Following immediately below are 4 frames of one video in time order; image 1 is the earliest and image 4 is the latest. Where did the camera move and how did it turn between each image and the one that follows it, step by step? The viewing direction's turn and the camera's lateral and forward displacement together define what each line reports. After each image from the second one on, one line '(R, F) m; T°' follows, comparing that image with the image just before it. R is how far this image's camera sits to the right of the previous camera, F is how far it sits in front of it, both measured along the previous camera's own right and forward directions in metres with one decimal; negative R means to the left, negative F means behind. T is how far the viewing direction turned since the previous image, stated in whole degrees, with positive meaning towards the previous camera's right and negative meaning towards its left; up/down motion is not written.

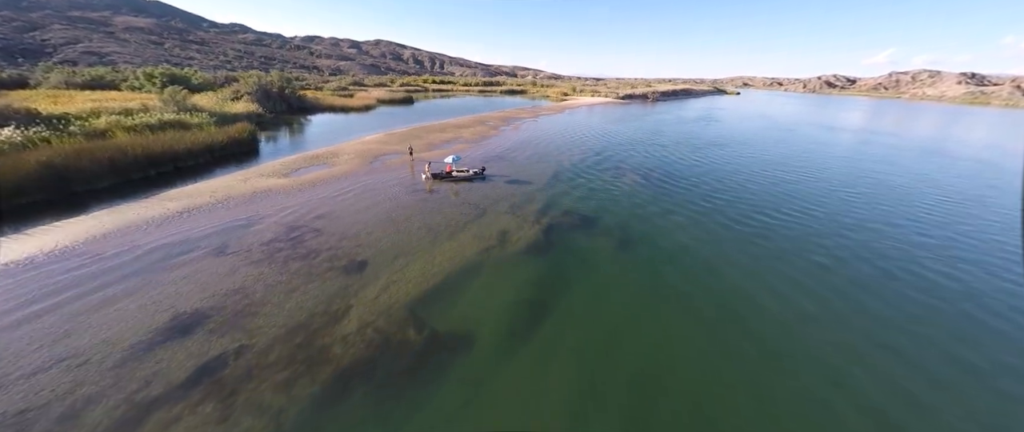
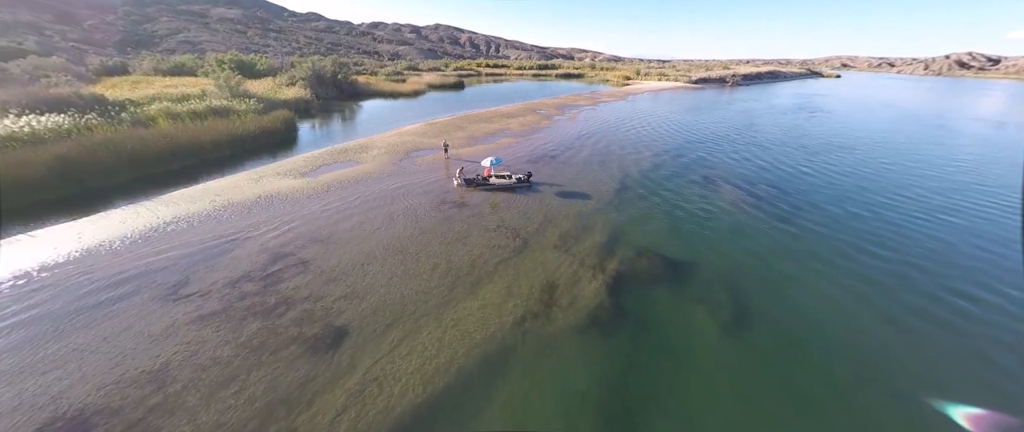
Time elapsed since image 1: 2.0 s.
(-0.4, +5.9) m; -8°
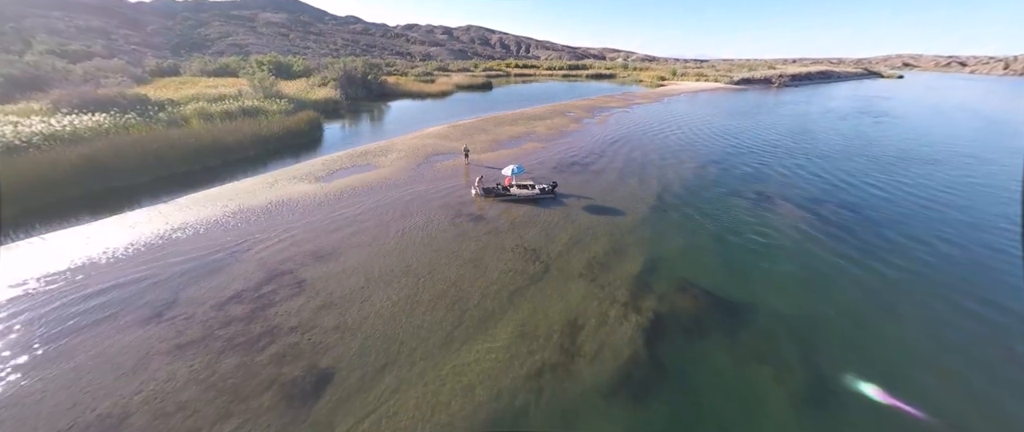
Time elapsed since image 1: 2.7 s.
(+0.1, +1.9) m; -4°
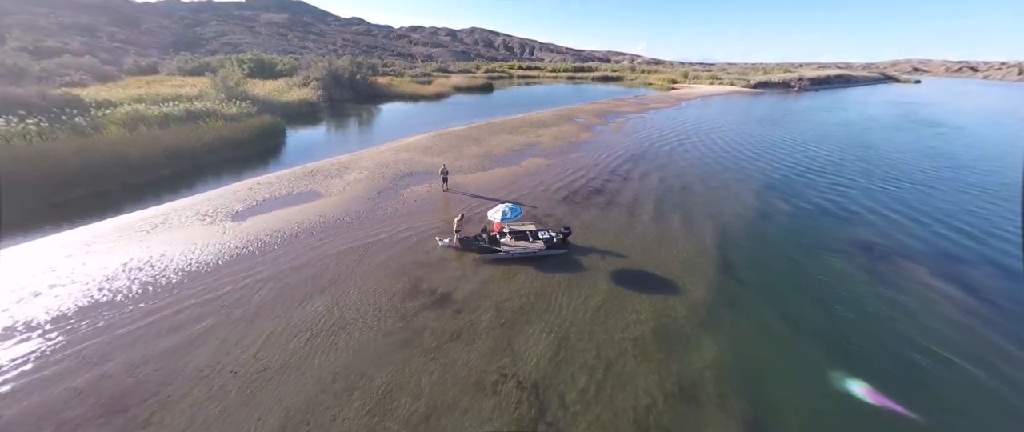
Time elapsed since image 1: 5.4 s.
(+0.5, +6.7) m; -1°
